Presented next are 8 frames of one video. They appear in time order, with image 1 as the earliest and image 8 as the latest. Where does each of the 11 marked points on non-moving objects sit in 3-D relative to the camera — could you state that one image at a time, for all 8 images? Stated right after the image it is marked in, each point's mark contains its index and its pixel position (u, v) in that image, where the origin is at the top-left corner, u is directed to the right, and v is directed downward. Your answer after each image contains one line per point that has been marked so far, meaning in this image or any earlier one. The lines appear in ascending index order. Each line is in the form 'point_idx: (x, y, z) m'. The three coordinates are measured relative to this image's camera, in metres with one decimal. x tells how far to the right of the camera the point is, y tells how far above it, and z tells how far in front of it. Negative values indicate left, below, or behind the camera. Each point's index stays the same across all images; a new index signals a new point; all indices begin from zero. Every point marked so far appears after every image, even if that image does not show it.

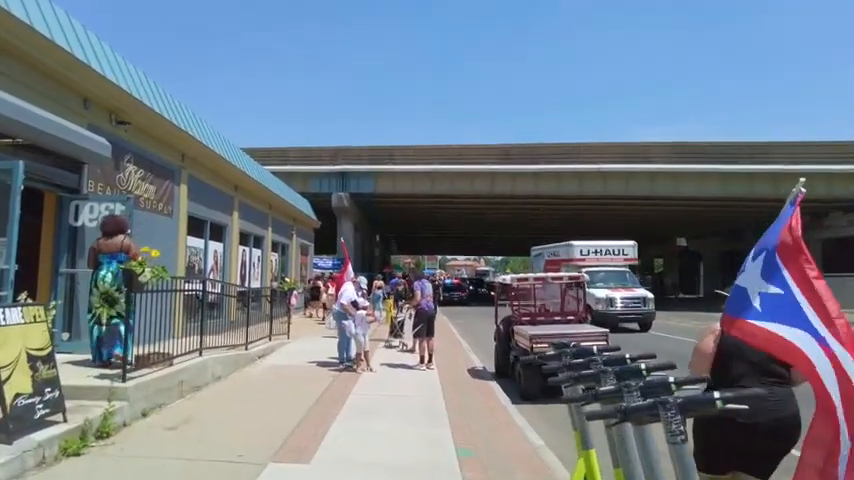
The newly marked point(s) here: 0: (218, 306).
0: (-3.6, -1.2, +11.4) m
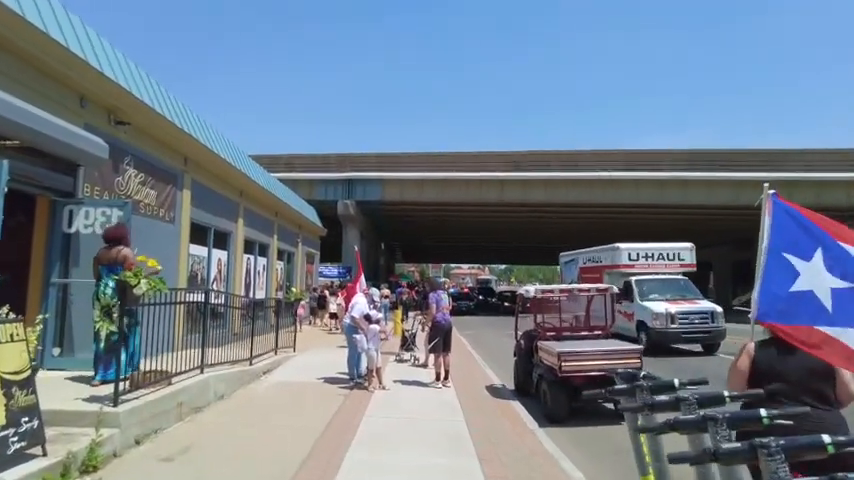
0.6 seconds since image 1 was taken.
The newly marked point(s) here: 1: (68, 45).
0: (-3.3, -1.3, +10.8) m
1: (-4.5, +2.4, +8.2) m
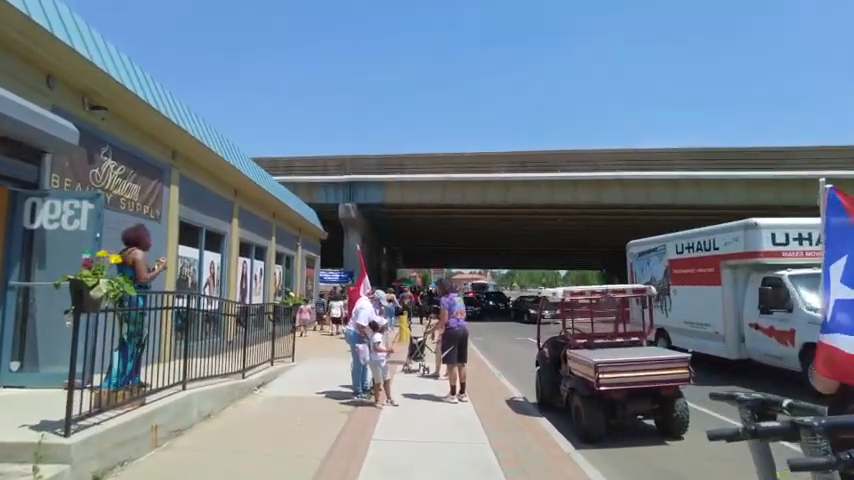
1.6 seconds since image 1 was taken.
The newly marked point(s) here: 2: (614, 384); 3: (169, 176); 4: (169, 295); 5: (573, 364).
0: (-3.1, -1.3, +9.7) m
1: (-4.3, +2.5, +7.2) m
2: (+2.1, -1.6, +7.4) m
3: (-4.5, +1.1, +11.5) m
4: (-3.1, -0.7, +8.1) m
5: (+1.8, -1.5, +8.3) m
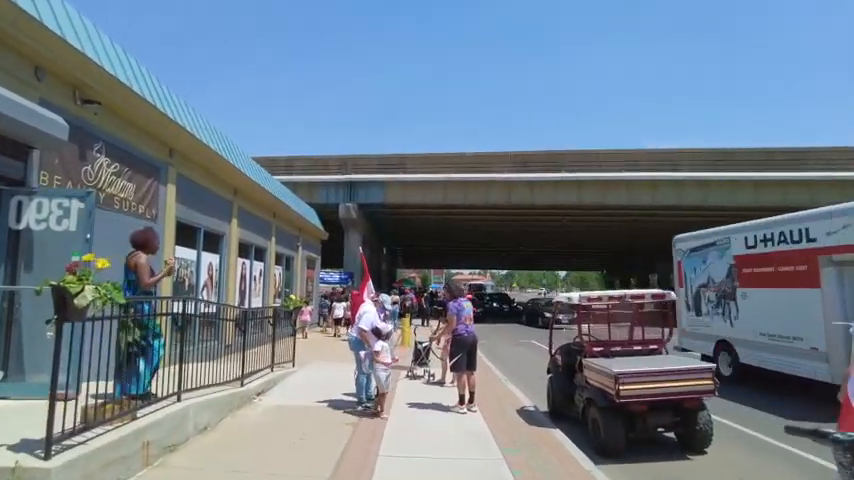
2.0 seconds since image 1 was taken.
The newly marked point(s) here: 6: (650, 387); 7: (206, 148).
0: (-3.0, -1.3, +9.3) m
1: (-4.2, +2.4, +6.8) m
2: (+2.2, -1.7, +7.0) m
3: (-4.4, +1.1, +11.1) m
4: (-3.0, -0.7, +7.7) m
5: (+1.9, -1.6, +7.9) m
6: (+2.4, -1.6, +7.0) m
7: (-4.0, +1.7, +12.0) m
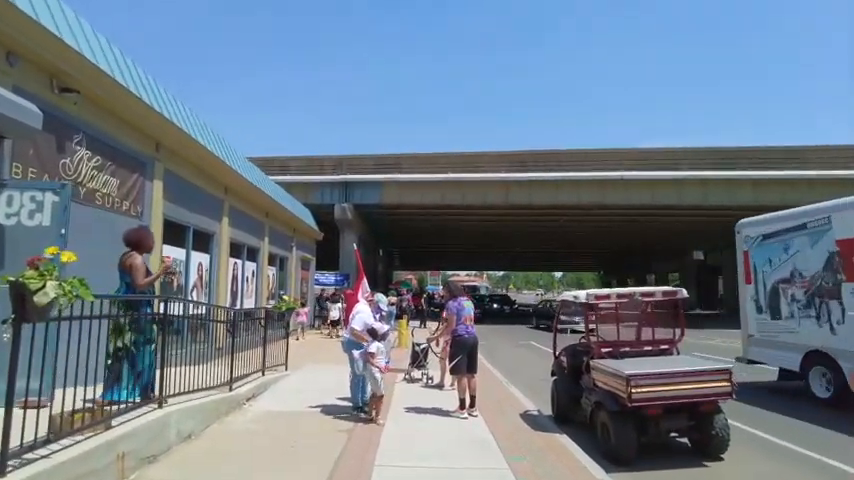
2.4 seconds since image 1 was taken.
0: (-3.0, -1.2, +8.8) m
1: (-4.2, +2.5, +6.3) m
2: (+2.2, -1.6, +6.6) m
3: (-4.4, +1.1, +10.6) m
4: (-3.0, -0.6, +7.2) m
5: (+1.9, -1.5, +7.5) m
6: (+2.4, -1.5, +6.6) m
7: (-4.0, +1.7, +11.5) m
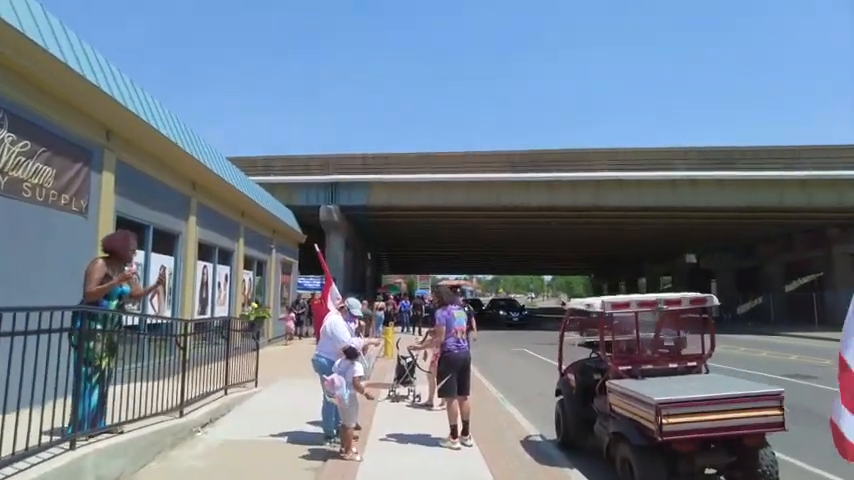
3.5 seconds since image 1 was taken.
0: (-3.2, -1.2, +7.5) m
1: (-4.3, +2.5, +5.0) m
2: (+2.1, -1.6, +5.4) m
3: (-4.6, +1.1, +9.3) m
4: (-3.2, -0.6, +5.9) m
5: (+1.8, -1.5, +6.3) m
6: (+2.2, -1.5, +5.4) m
7: (-4.2, +1.7, +10.2) m
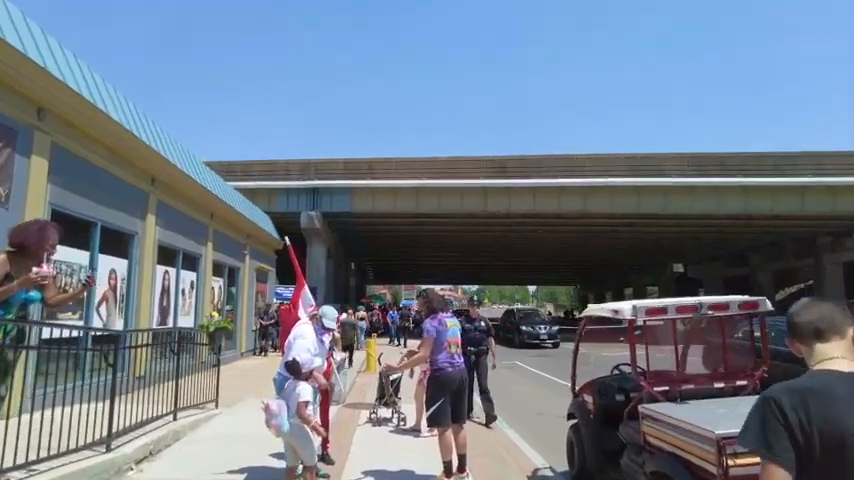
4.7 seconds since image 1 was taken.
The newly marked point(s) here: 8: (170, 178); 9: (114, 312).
0: (-3.3, -1.2, +6.1) m
1: (-4.4, +2.6, +3.7) m
2: (+2.0, -1.5, +4.1) m
3: (-4.8, +1.2, +7.9) m
4: (-3.3, -0.5, +4.5) m
5: (+1.7, -1.4, +5.0) m
6: (+2.2, -1.4, +4.1) m
7: (-4.4, +1.7, +8.8) m
8: (-4.8, +1.2, +12.6) m
9: (-5.0, -1.1, +10.6) m
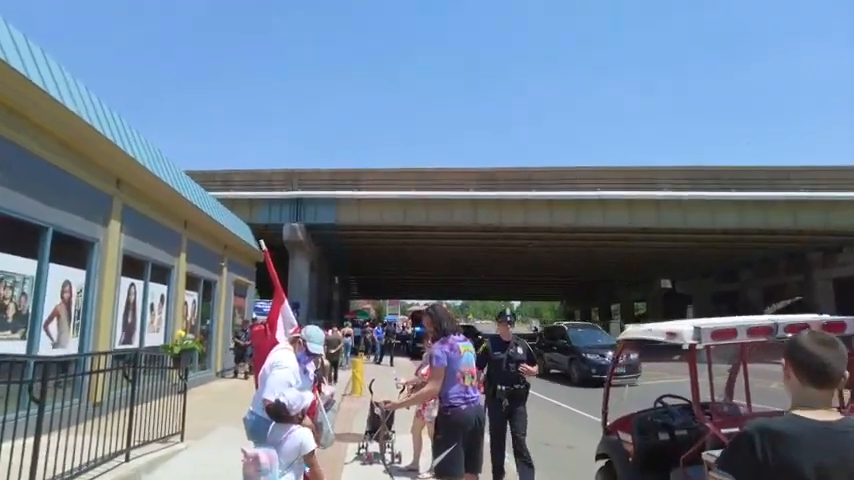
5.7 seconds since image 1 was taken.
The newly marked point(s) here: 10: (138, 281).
0: (-3.3, -1.2, +4.9) m
1: (-4.3, +2.7, +2.5) m
2: (+2.1, -1.5, +3.0) m
3: (-4.8, +1.1, +6.8) m
4: (-3.2, -0.5, +3.3) m
5: (+1.8, -1.4, +3.9) m
6: (+2.2, -1.4, +3.0) m
7: (-4.4, +1.7, +7.7) m
8: (-4.9, +1.0, +11.4) m
9: (-5.1, -1.2, +9.4) m
10: (-5.3, -0.7, +12.2) m
